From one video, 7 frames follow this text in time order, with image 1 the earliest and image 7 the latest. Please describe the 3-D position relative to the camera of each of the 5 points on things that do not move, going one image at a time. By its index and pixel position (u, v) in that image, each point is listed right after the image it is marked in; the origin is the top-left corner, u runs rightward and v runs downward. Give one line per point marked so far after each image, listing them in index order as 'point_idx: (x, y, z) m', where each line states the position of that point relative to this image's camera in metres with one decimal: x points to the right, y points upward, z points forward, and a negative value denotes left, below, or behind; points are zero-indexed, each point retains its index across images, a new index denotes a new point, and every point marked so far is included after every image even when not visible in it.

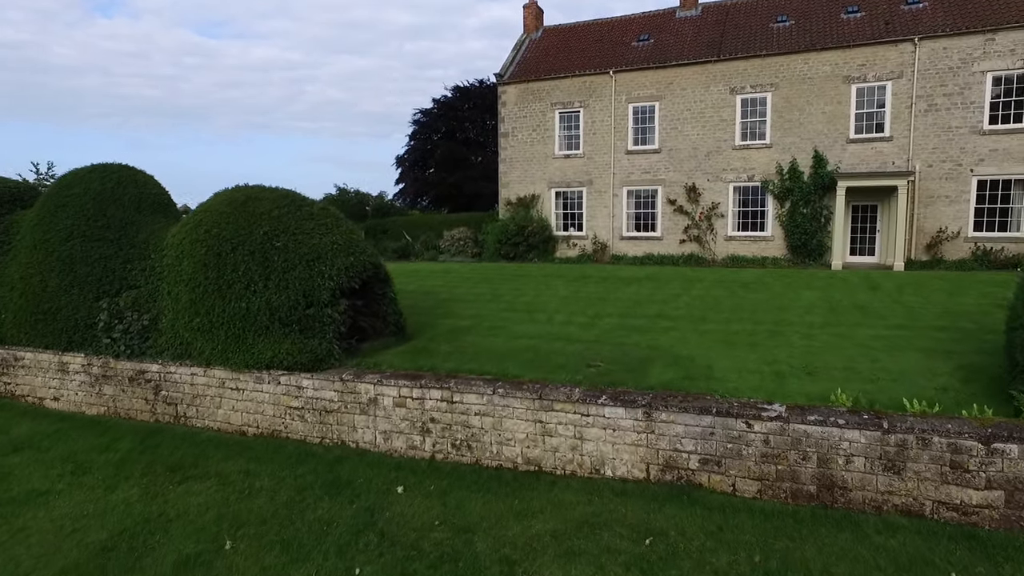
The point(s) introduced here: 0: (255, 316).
0: (-3.8, -0.4, +9.2) m
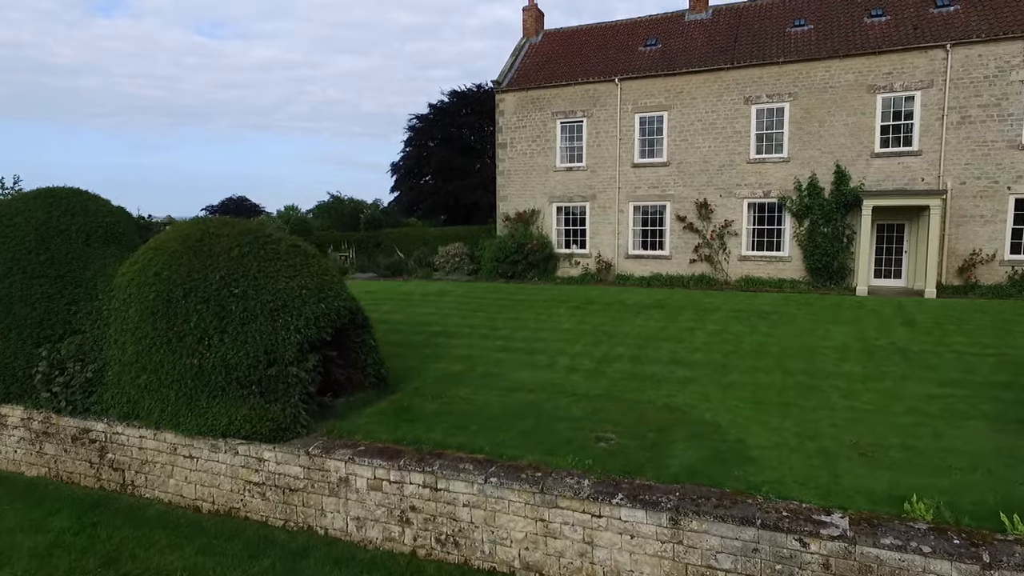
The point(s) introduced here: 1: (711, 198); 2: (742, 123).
0: (-3.8, -1.1, +7.9) m
1: (+5.8, +2.6, +18.3) m
2: (+6.6, +4.7, +17.8) m
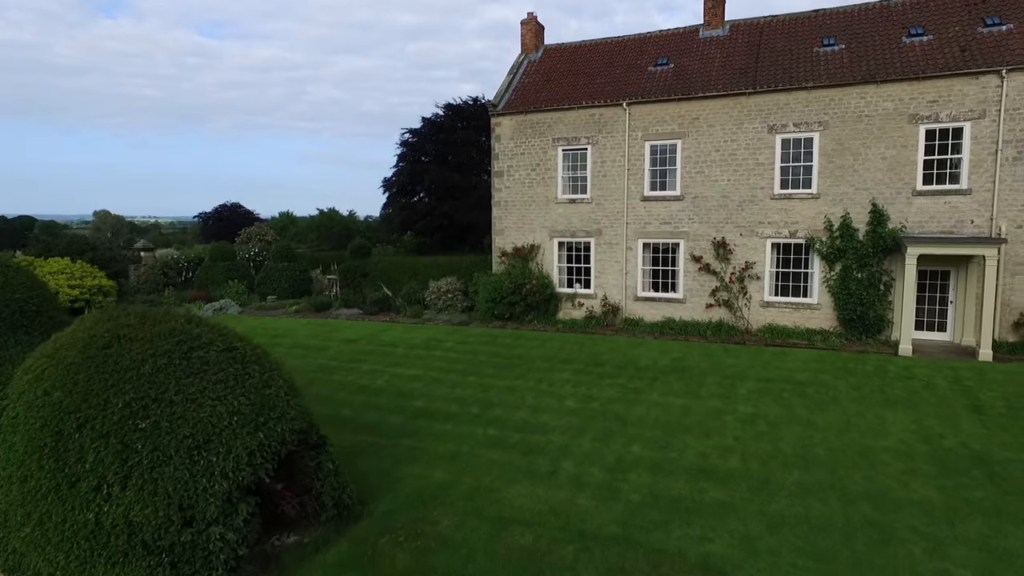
0: (-3.9, -2.4, +6.0) m
1: (+5.8, +1.4, +16.5) m
2: (+6.5, +3.4, +15.9) m
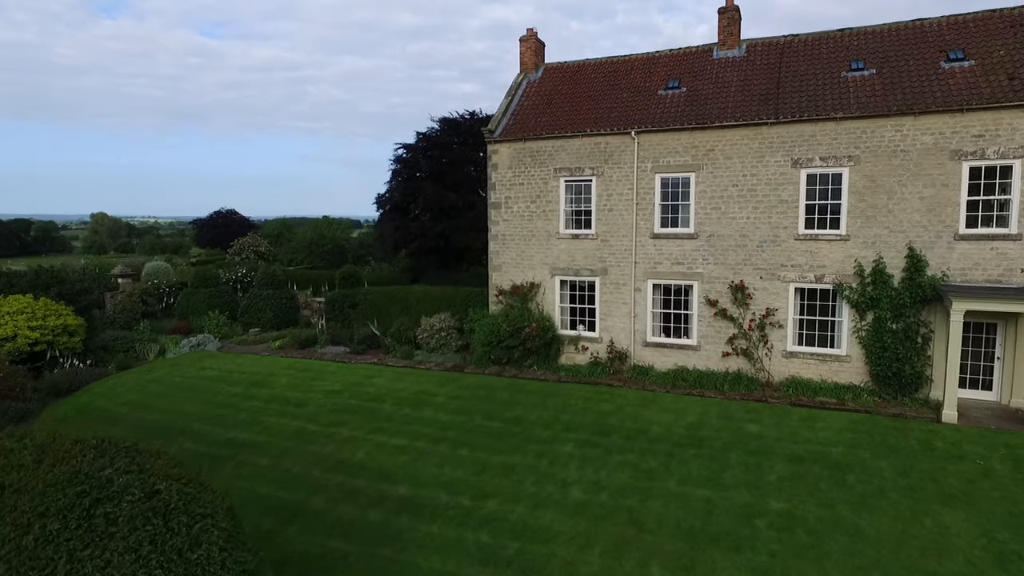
0: (-3.9, -3.5, +4.5) m
1: (+5.7, +0.2, +15.0) m
2: (+6.4, +2.3, +14.4) m
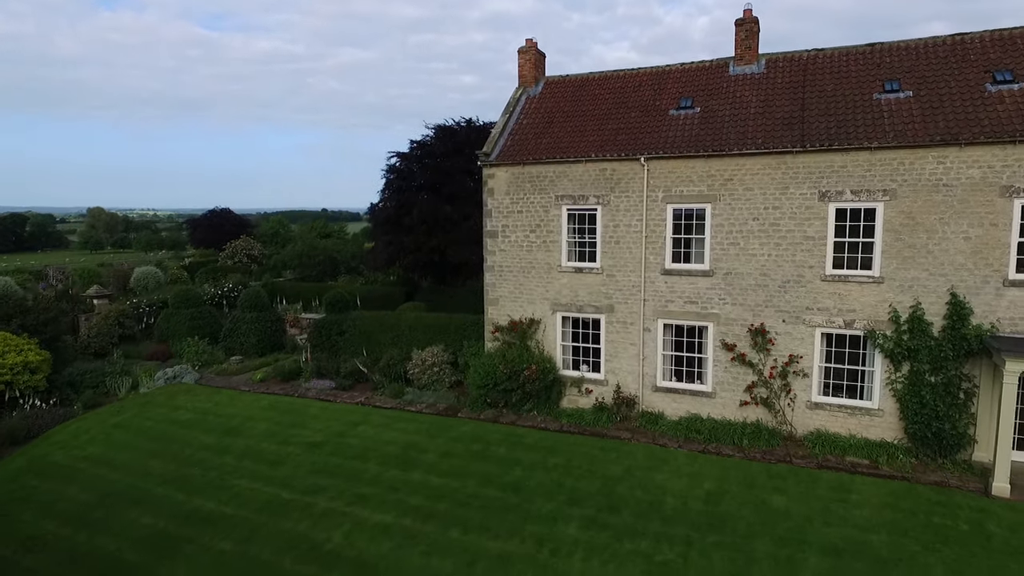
0: (-4.0, -4.6, +3.2) m
1: (+5.6, -0.8, +13.6) m
2: (+6.4, +1.3, +13.0) m
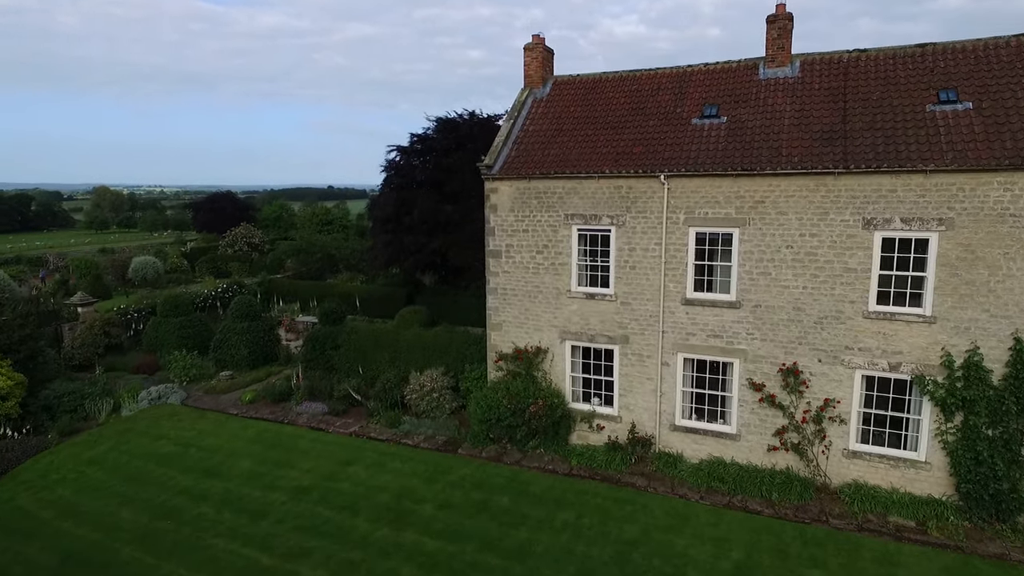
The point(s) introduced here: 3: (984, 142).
0: (-4.0, -5.7, +2.1) m
1: (+5.7, -1.4, +12.2) m
2: (+6.4, +0.6, +11.6) m
3: (+8.2, +2.6, +10.8) m
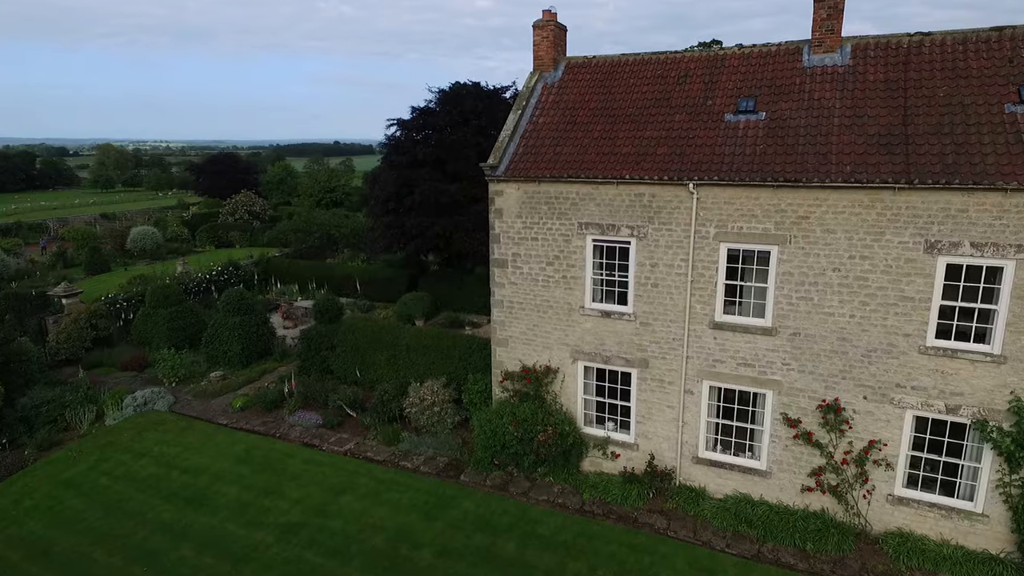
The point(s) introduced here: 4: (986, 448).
0: (-4.0, -6.8, +1.1) m
1: (+5.8, -1.9, +10.9) m
2: (+6.5, 0.0, +10.1) m
3: (+8.3, +2.0, +9.2) m
4: (+7.7, -2.6, +10.1) m
